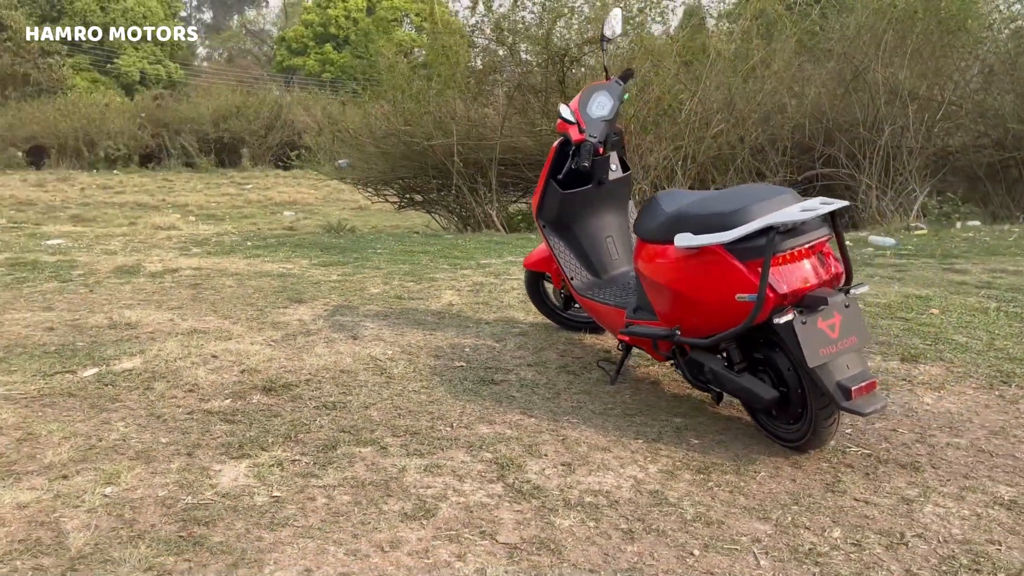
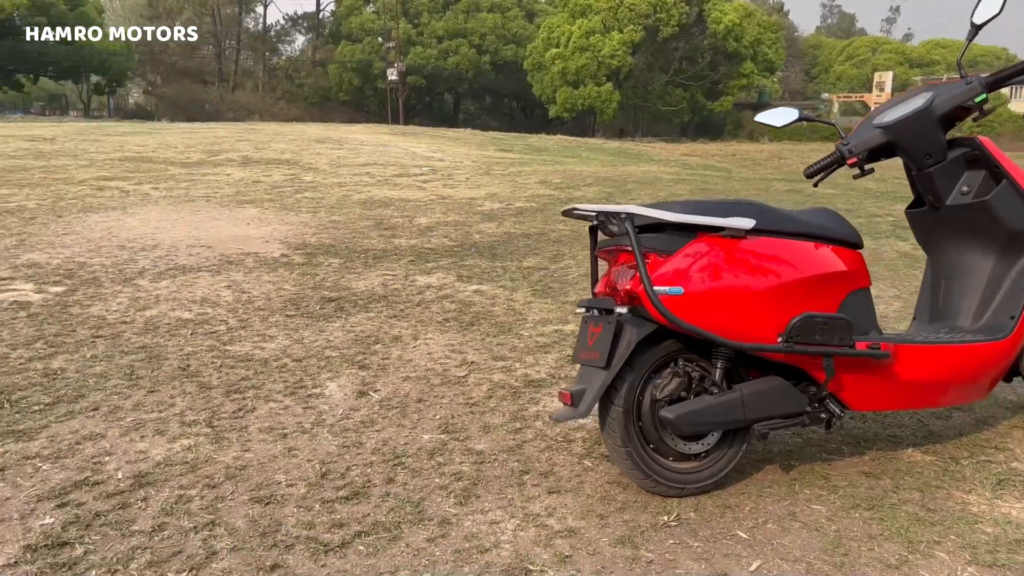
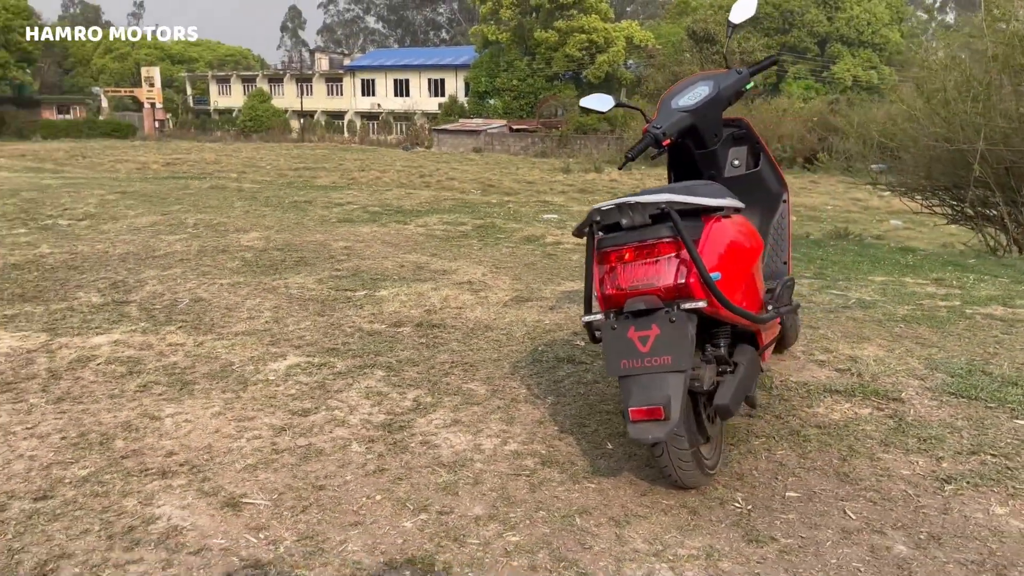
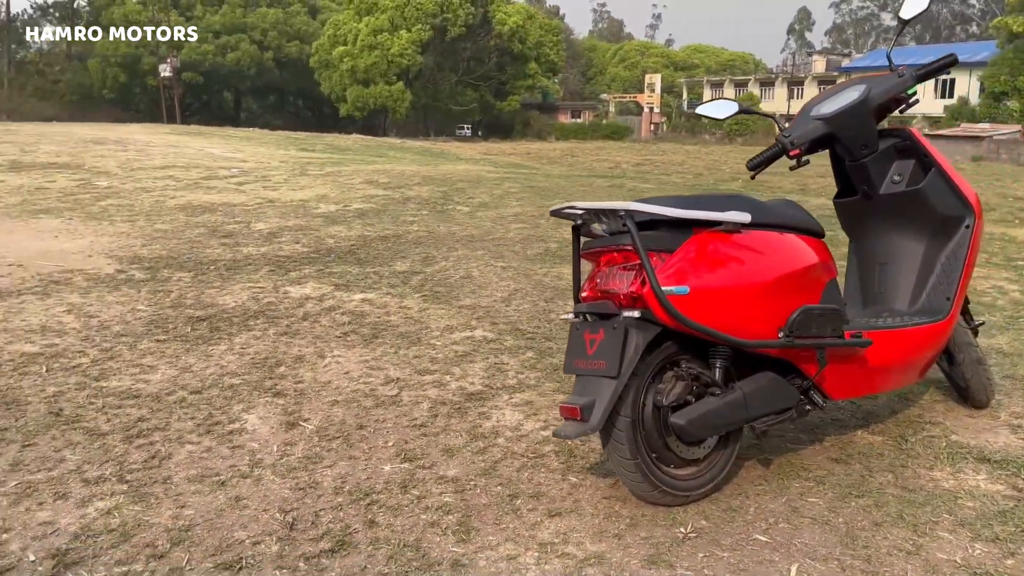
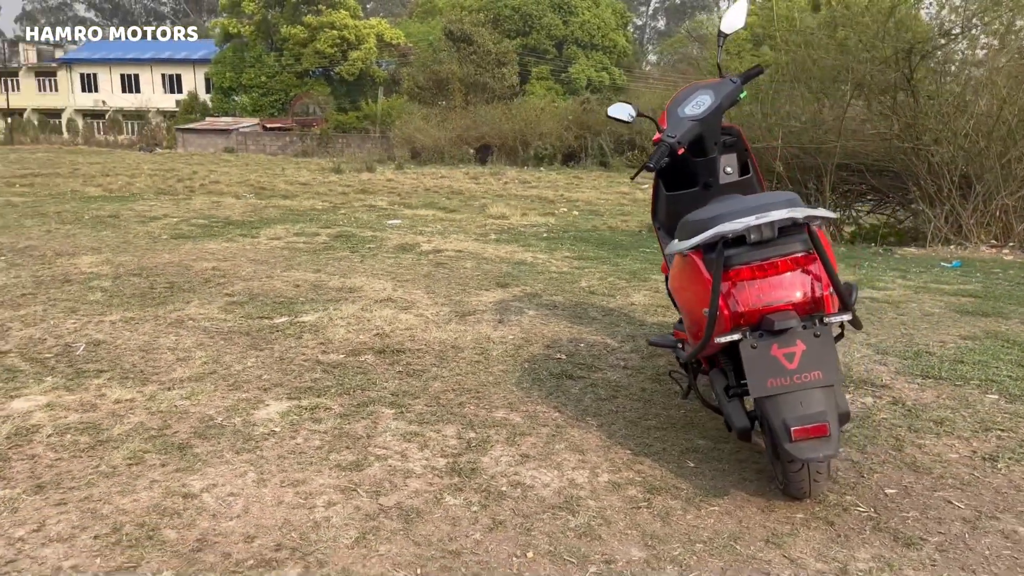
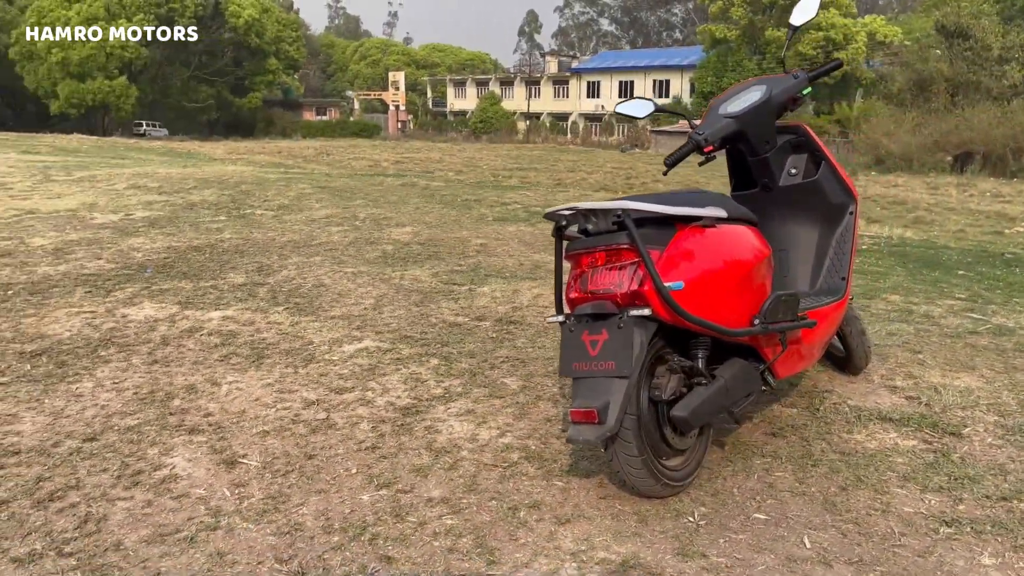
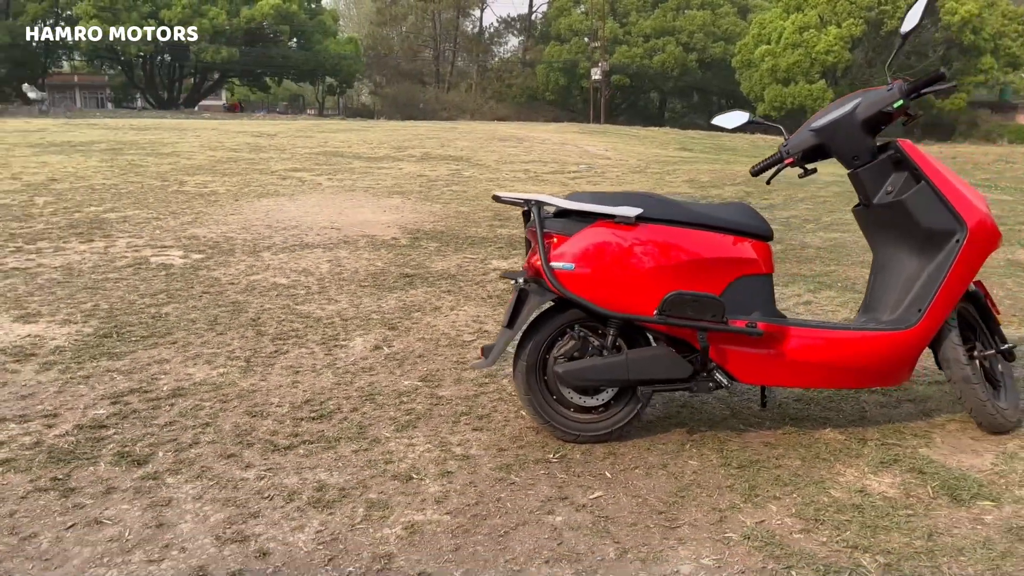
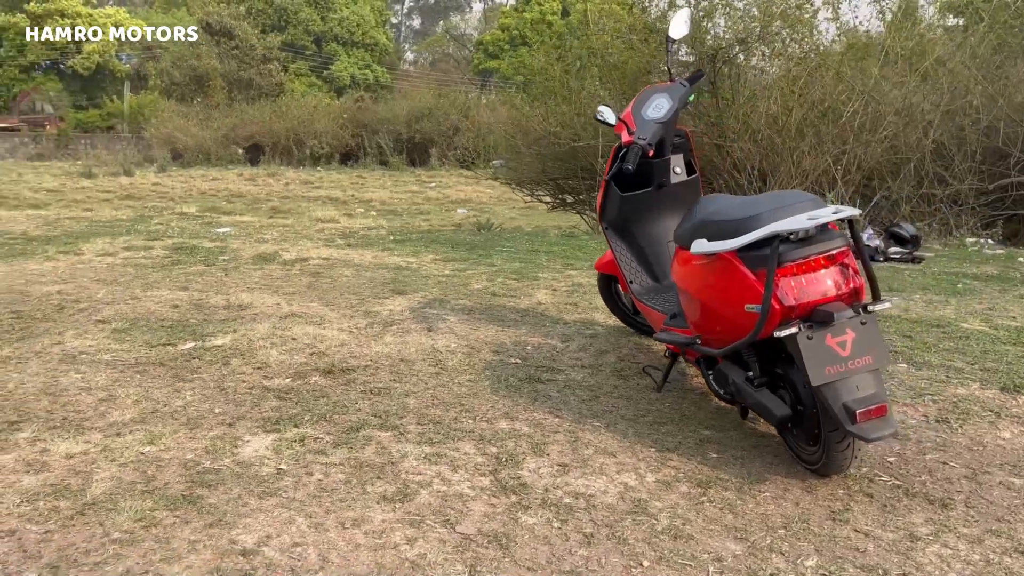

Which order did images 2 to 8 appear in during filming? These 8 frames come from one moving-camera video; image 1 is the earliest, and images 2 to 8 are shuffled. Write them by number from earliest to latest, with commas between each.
8, 5, 3, 6, 4, 2, 7
